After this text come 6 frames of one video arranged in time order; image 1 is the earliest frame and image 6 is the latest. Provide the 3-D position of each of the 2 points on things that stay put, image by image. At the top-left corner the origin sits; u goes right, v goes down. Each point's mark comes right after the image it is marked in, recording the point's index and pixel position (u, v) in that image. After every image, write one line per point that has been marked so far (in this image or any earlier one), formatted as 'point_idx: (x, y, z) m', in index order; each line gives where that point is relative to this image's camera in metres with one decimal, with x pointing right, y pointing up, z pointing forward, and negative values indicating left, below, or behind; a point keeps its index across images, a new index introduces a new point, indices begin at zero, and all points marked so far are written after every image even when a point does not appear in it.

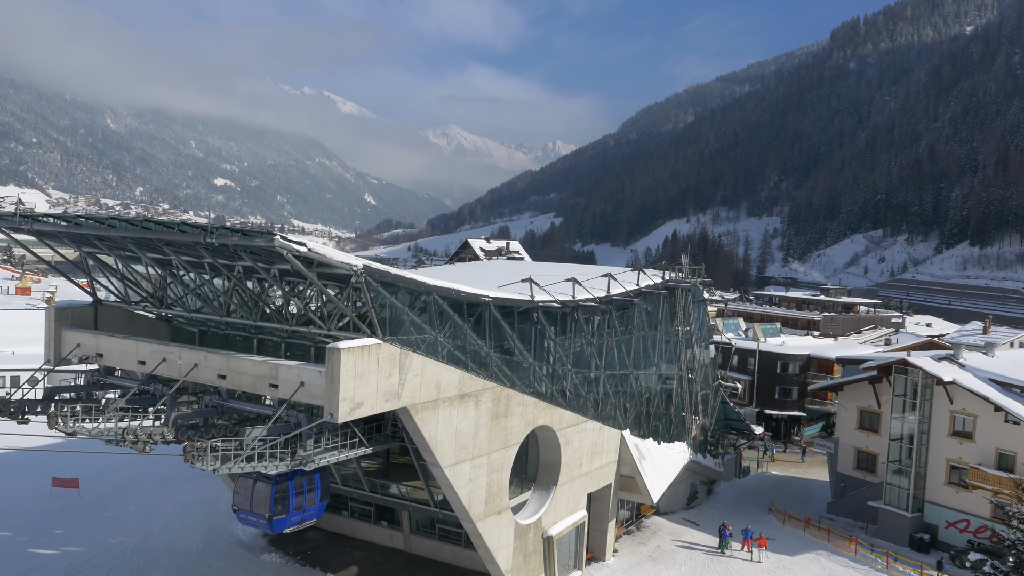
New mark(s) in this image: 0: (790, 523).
0: (+7.2, -6.1, +18.0) m
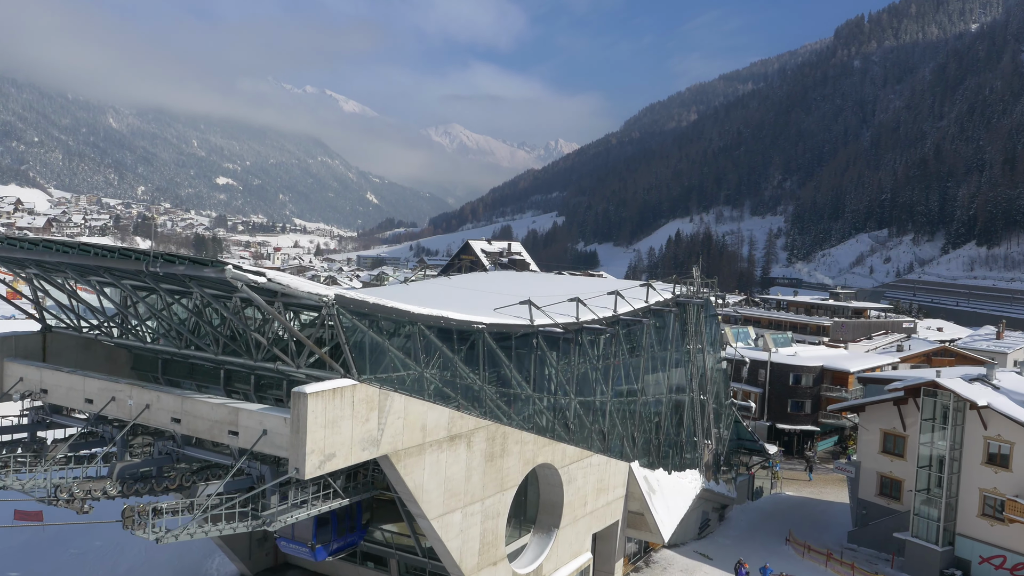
0: (+7.1, -6.4, +16.9) m
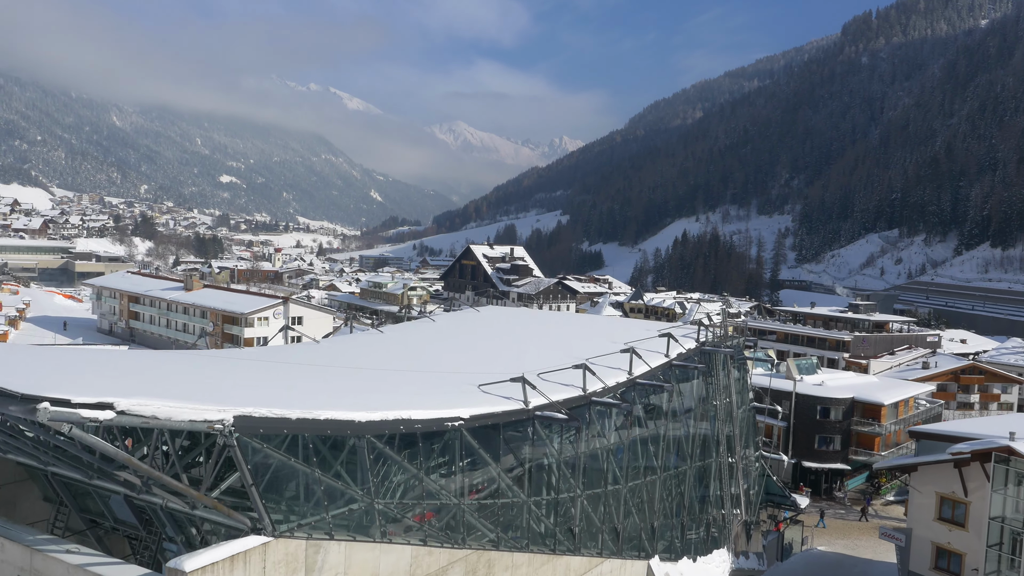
0: (+7.1, -7.2, +14.6) m
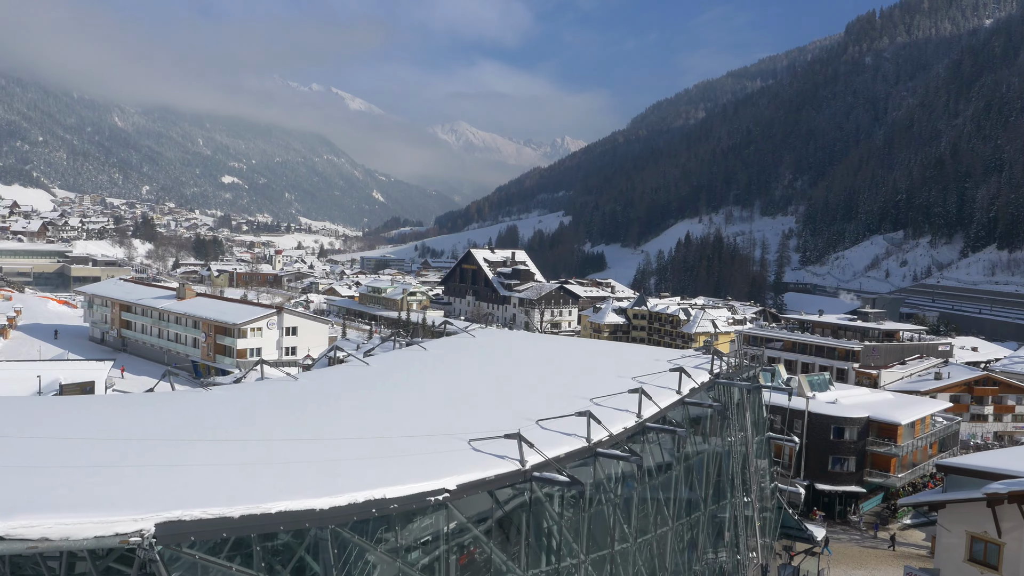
0: (+7.0, -7.6, +13.7) m
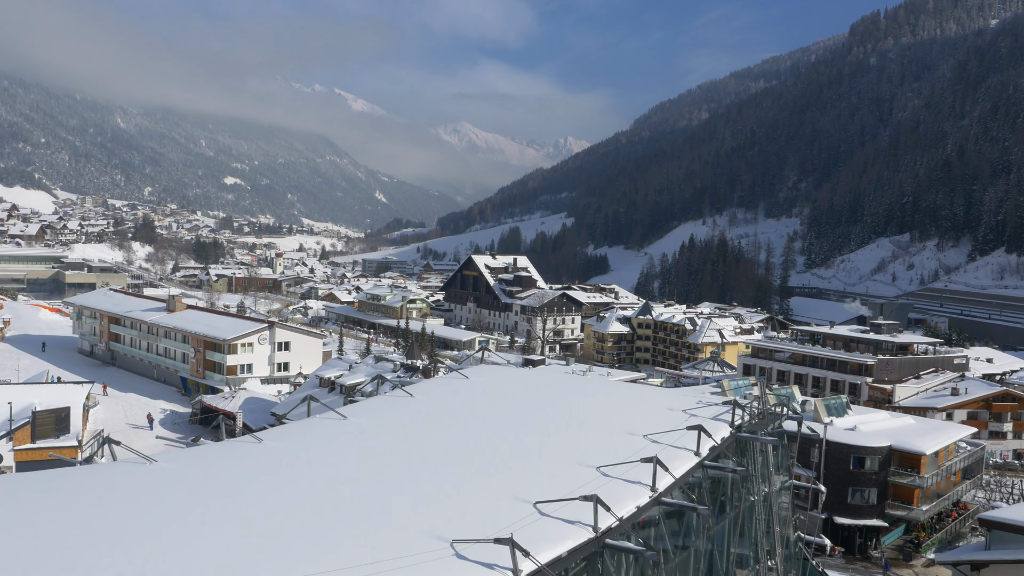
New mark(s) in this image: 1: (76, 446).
0: (+7.0, -8.2, +12.4) m
1: (-12.2, -4.4, +19.5) m
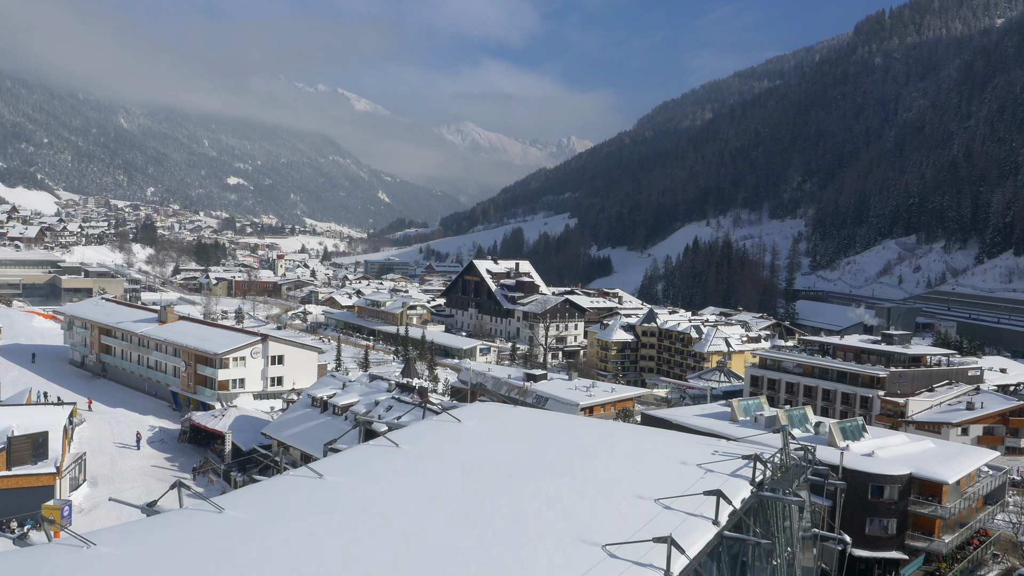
0: (+7.0, -8.8, +11.4) m
1: (-12.2, -4.9, +18.6) m
